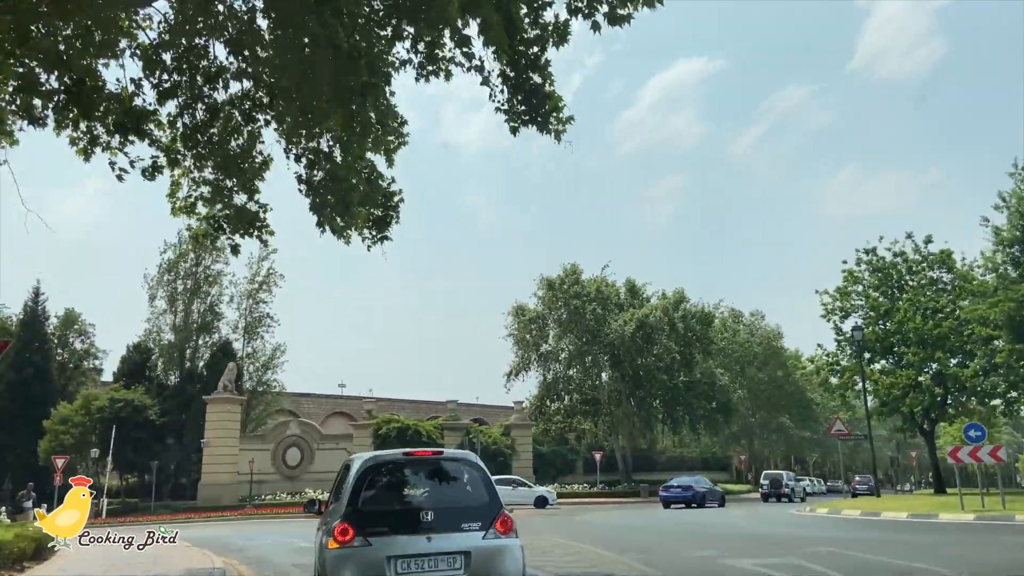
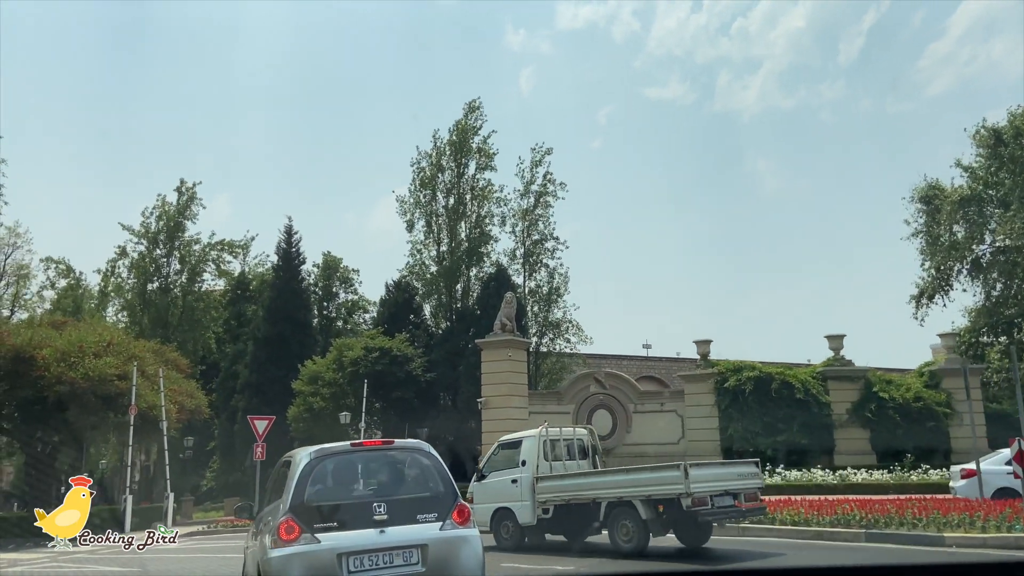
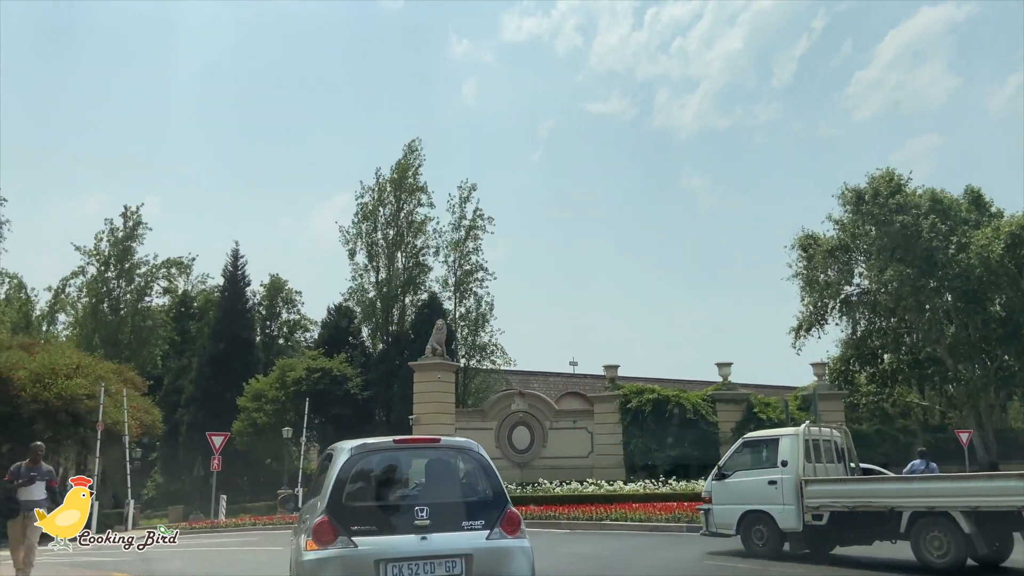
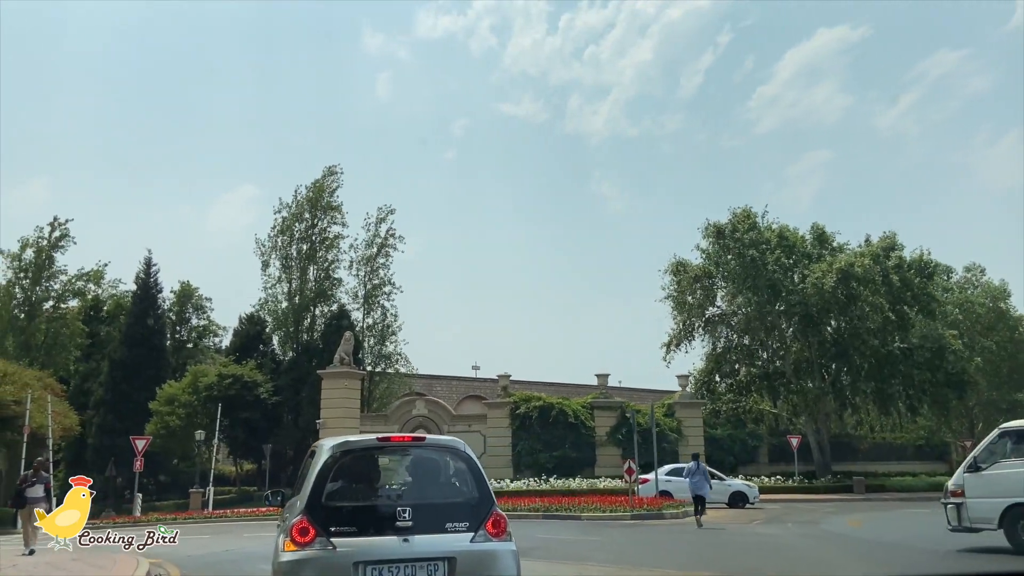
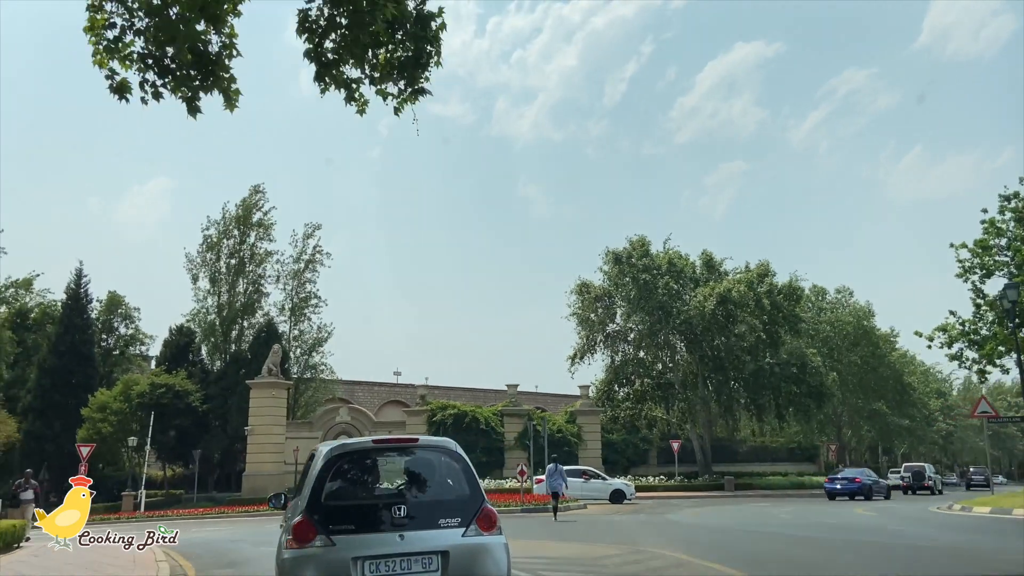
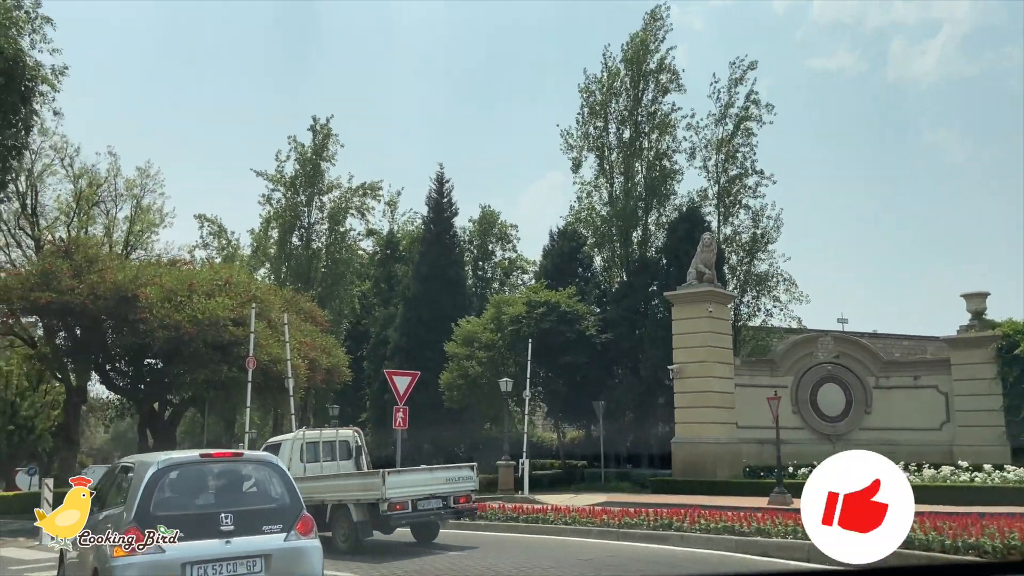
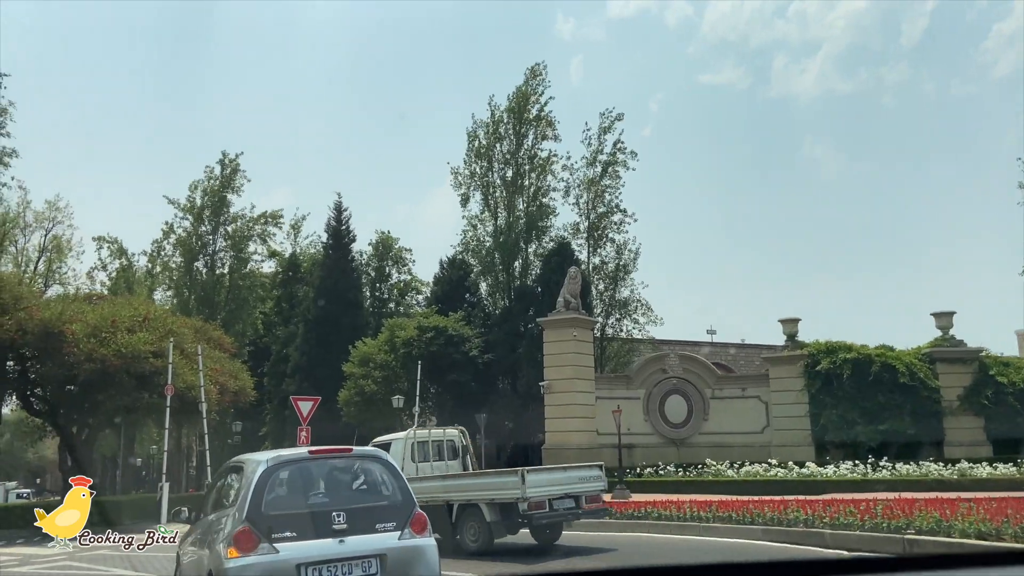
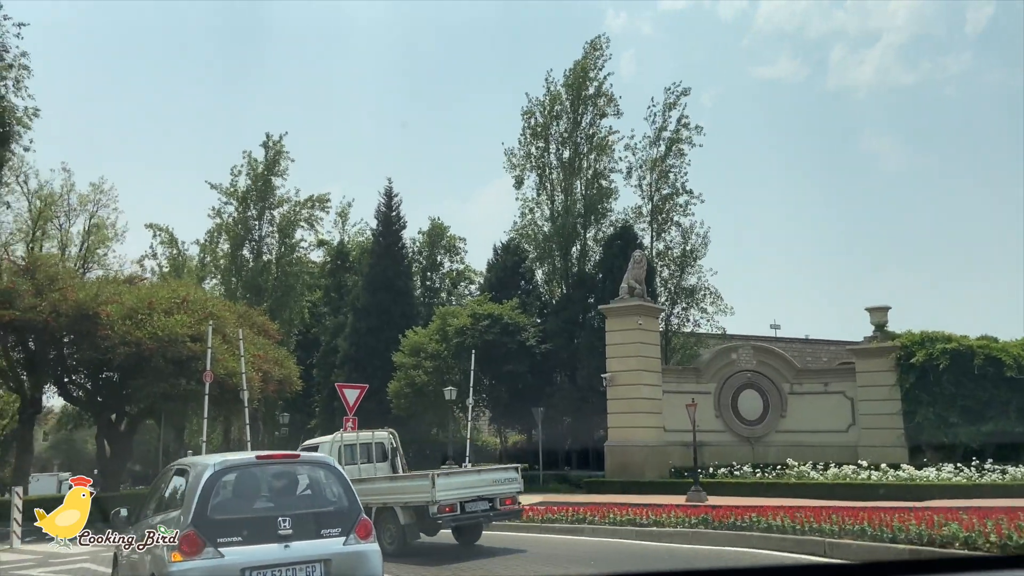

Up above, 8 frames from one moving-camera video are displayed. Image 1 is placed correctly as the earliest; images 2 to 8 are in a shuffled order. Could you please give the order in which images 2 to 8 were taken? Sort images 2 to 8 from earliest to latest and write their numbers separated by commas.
5, 4, 3, 2, 7, 8, 6
